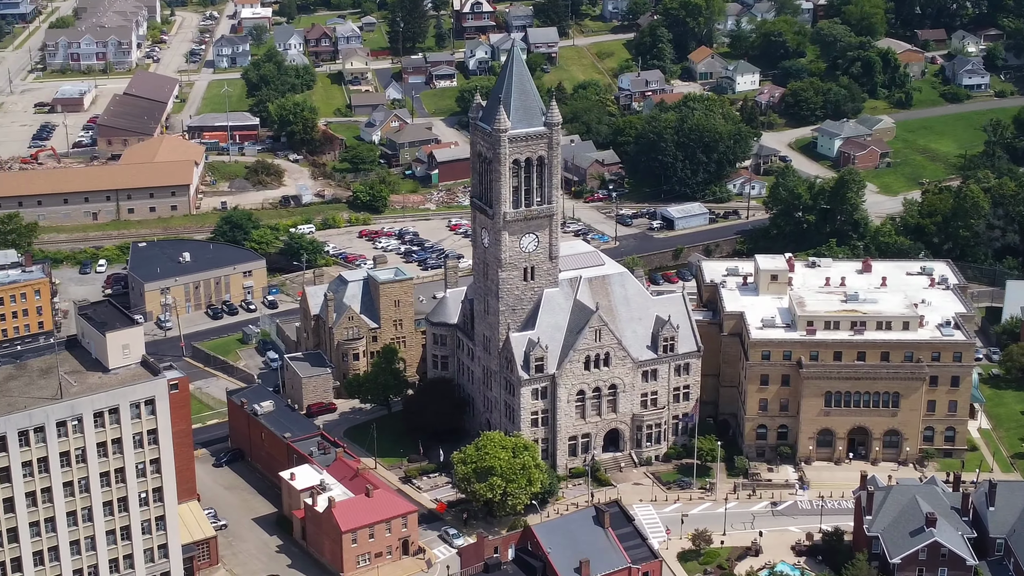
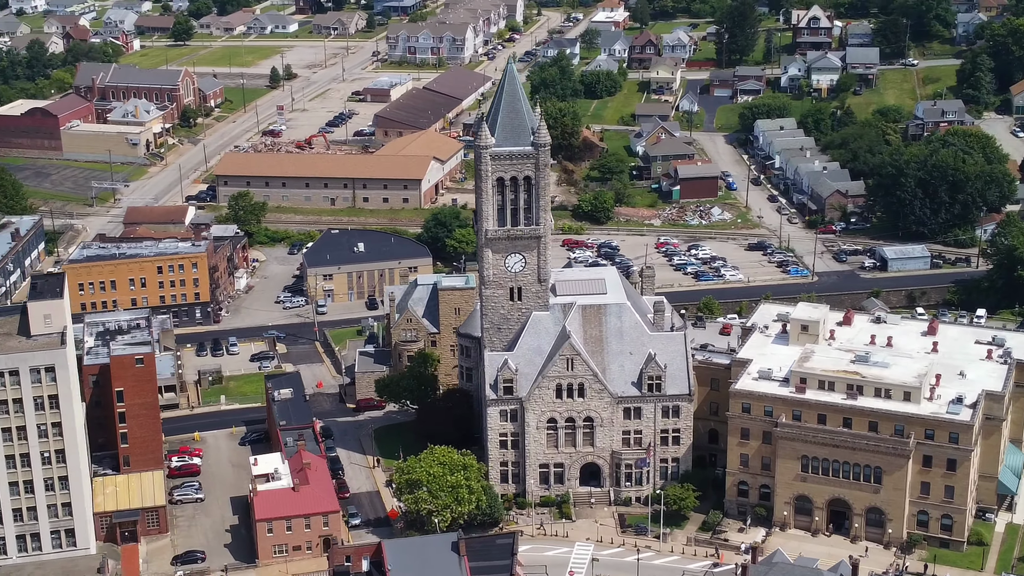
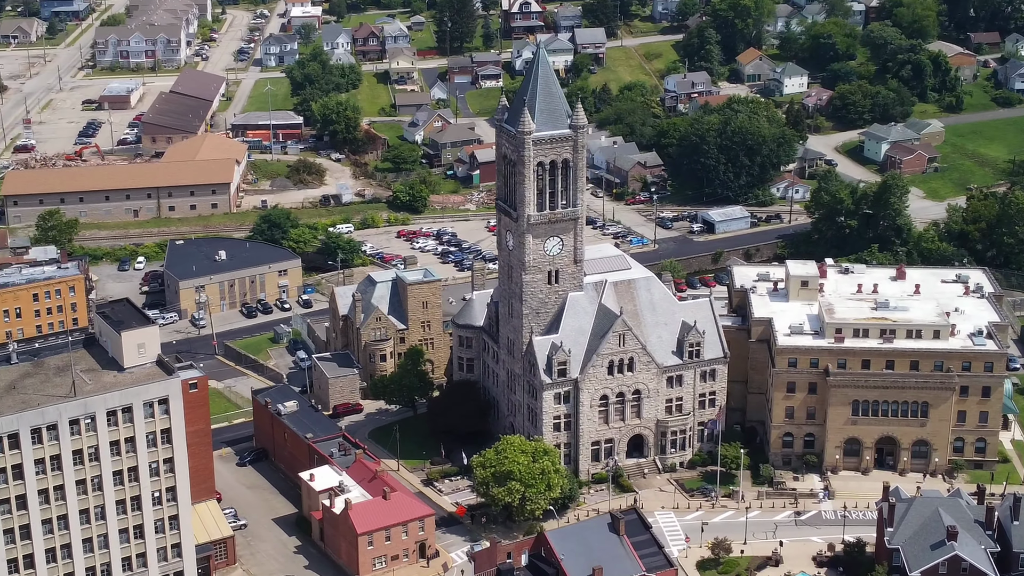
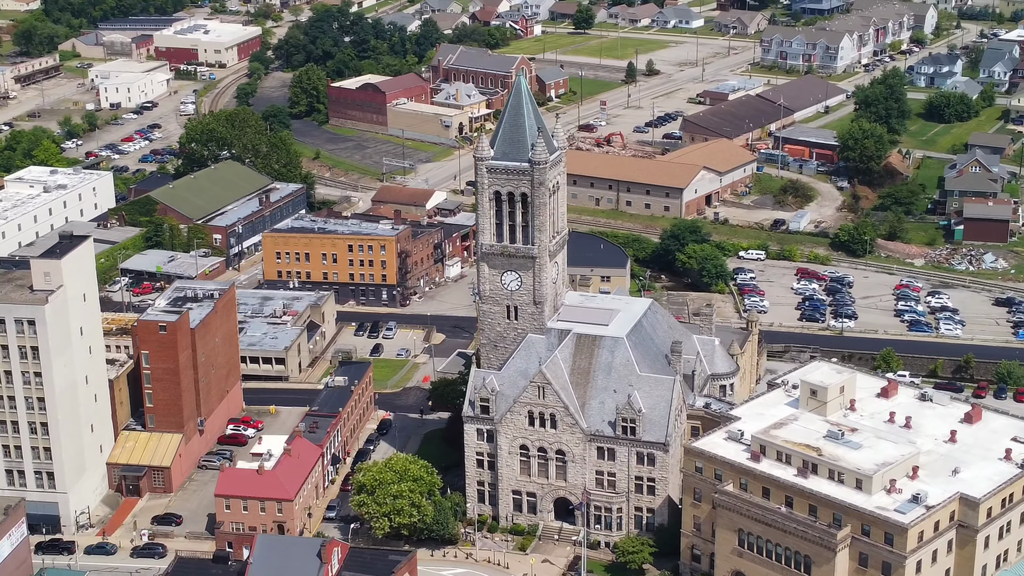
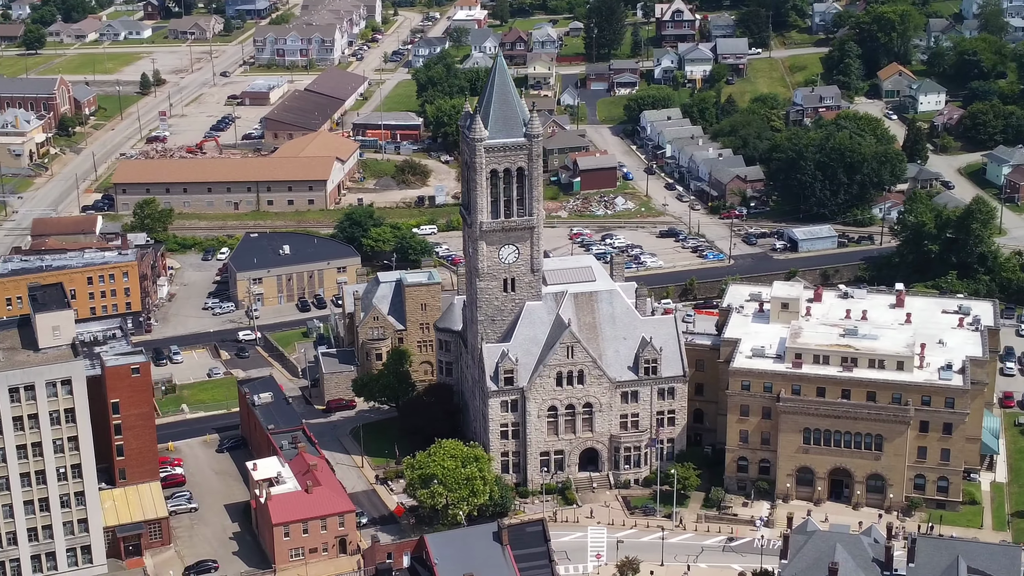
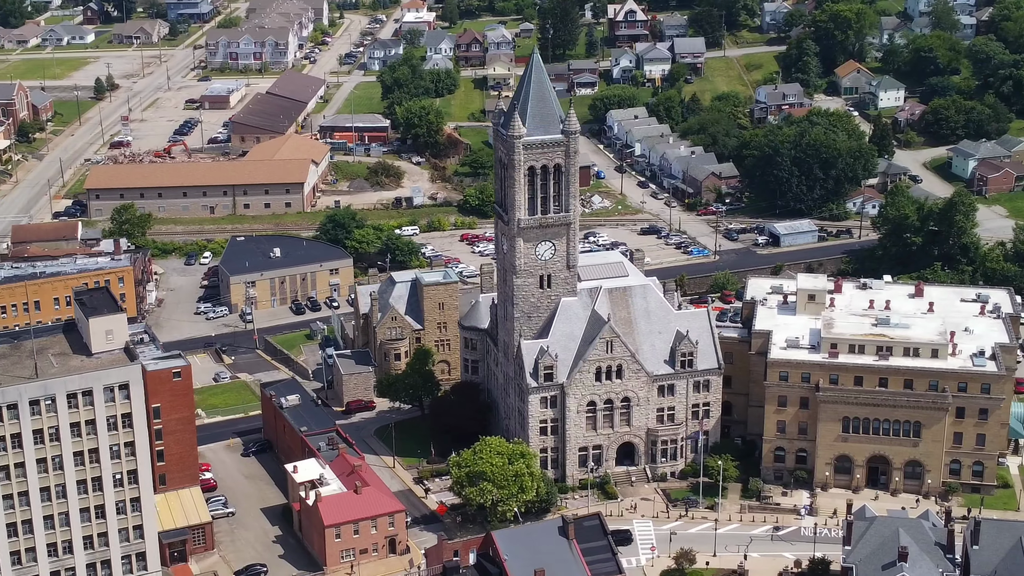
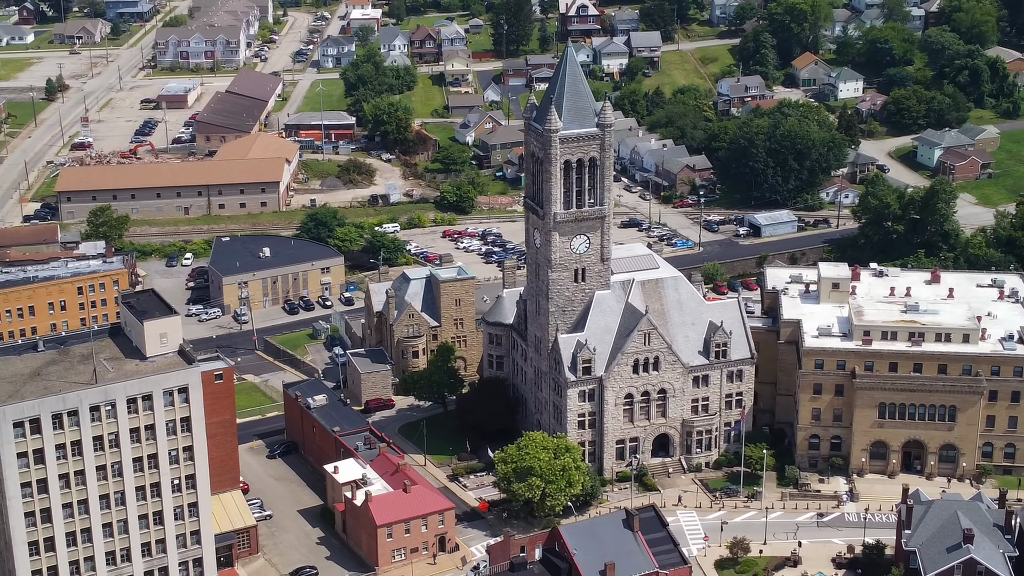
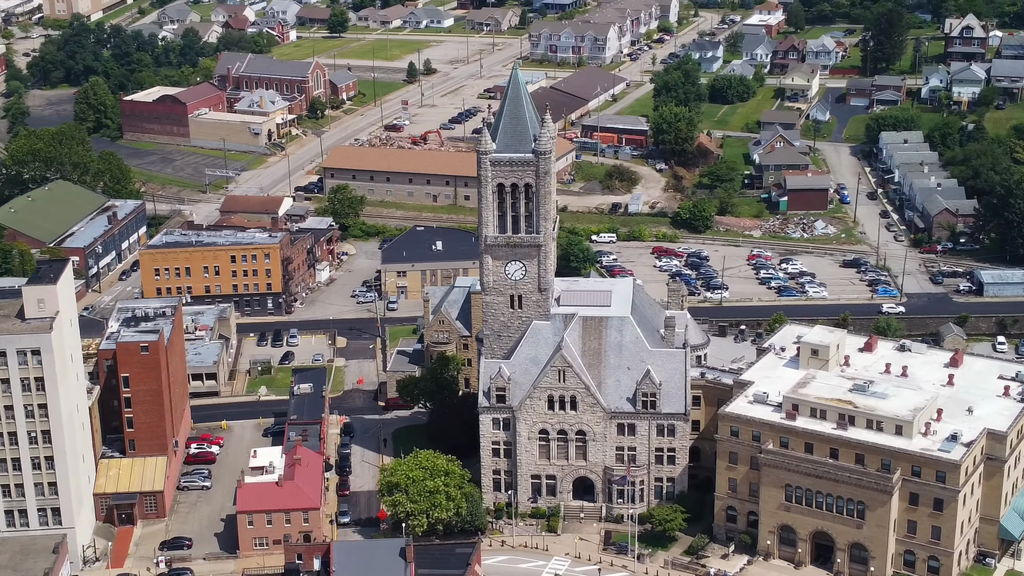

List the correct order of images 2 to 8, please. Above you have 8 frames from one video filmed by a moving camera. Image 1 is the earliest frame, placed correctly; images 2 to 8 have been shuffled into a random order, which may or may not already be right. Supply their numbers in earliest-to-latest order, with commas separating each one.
3, 7, 6, 5, 2, 8, 4
